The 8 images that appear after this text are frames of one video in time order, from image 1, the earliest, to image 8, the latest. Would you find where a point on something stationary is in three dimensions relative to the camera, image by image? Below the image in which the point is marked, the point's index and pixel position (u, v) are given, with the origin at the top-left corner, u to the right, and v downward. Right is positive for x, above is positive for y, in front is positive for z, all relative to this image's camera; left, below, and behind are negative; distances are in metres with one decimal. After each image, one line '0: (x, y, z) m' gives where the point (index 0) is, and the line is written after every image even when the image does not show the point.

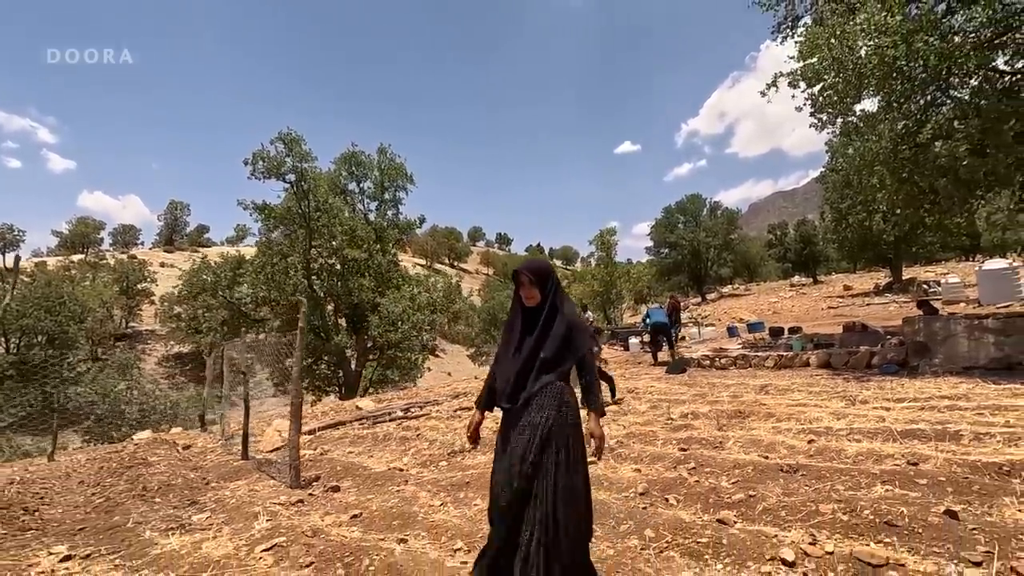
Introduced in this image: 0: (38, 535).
0: (-4.4, -2.3, +5.1) m
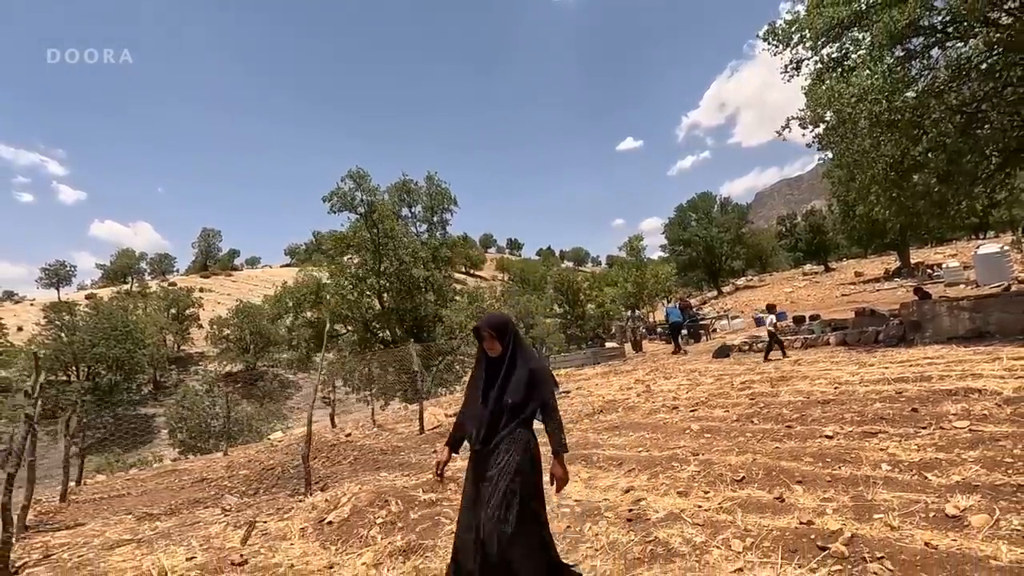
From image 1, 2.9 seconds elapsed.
0: (-2.4, -2.7, +8.0) m
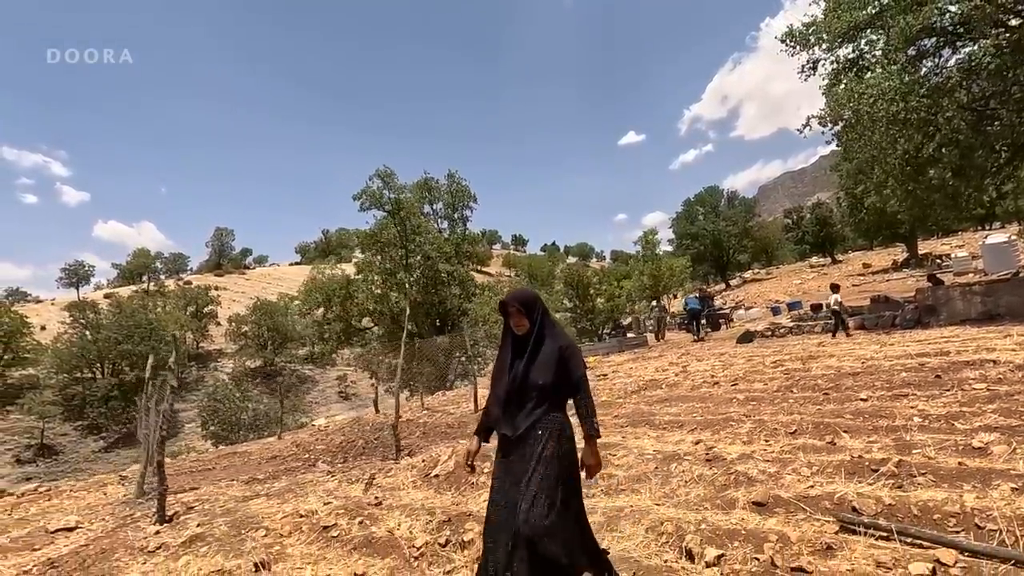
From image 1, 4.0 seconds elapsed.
0: (-1.4, -2.6, +9.0) m
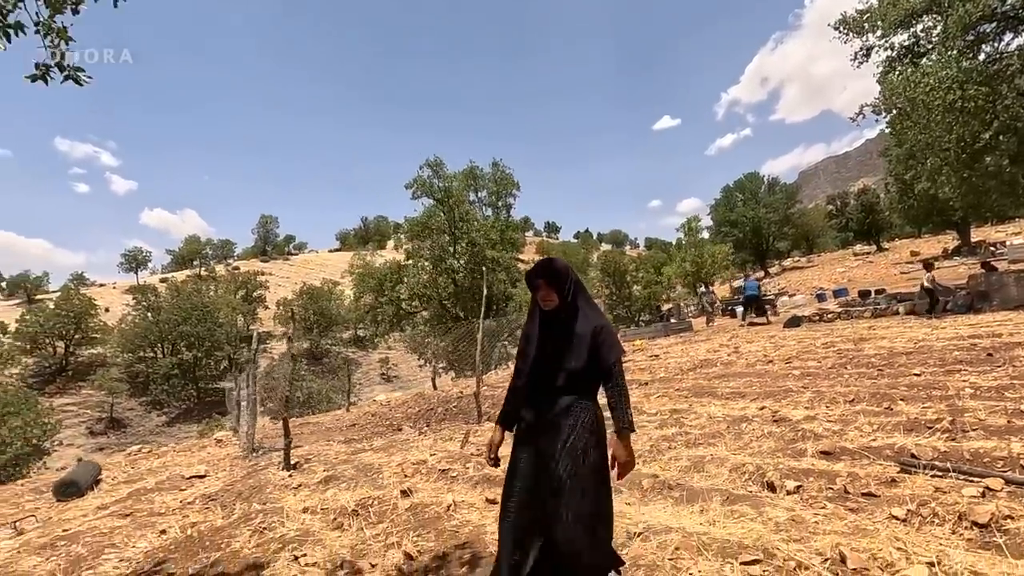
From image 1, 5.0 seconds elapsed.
0: (-0.1, -2.2, +9.9) m
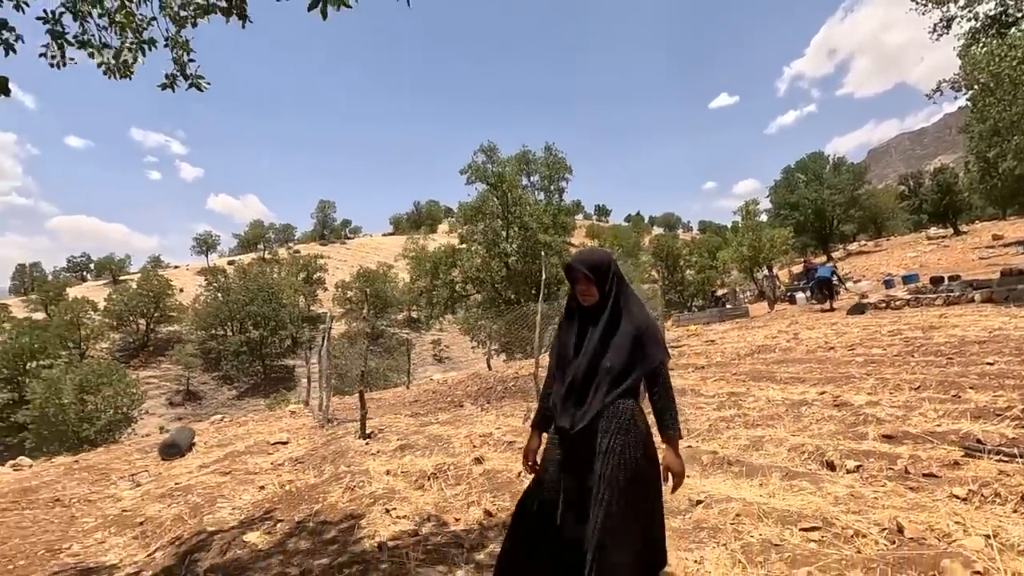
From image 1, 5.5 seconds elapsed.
0: (+0.9, -1.9, +10.2) m
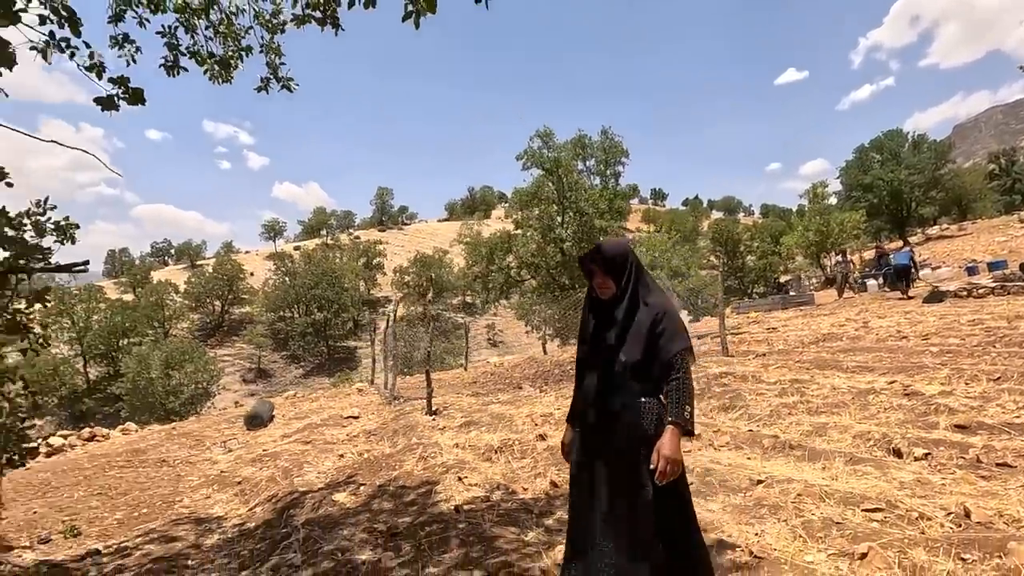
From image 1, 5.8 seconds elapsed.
0: (+2.1, -1.7, +10.4) m
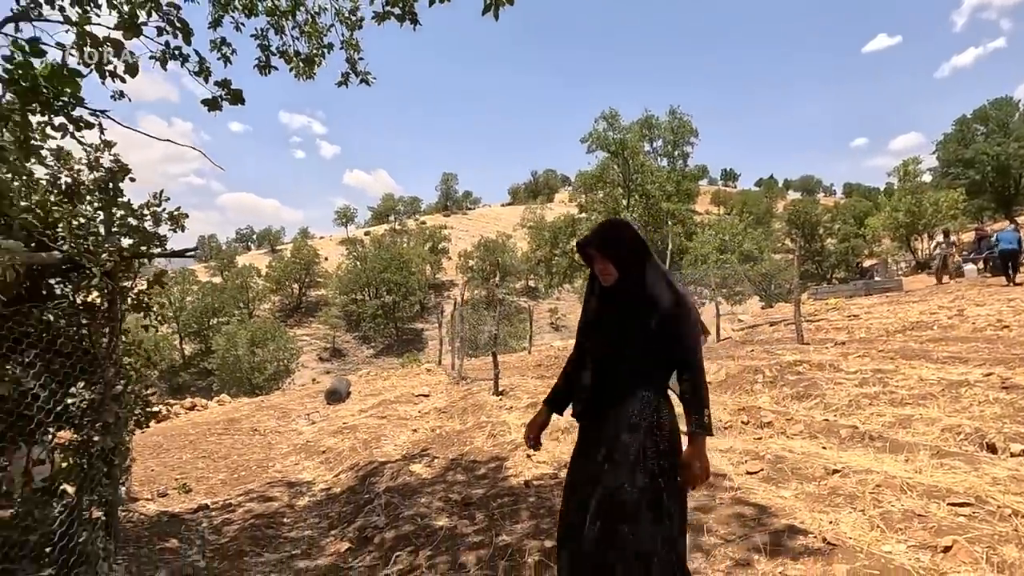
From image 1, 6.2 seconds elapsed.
0: (+3.3, -1.4, +10.2) m
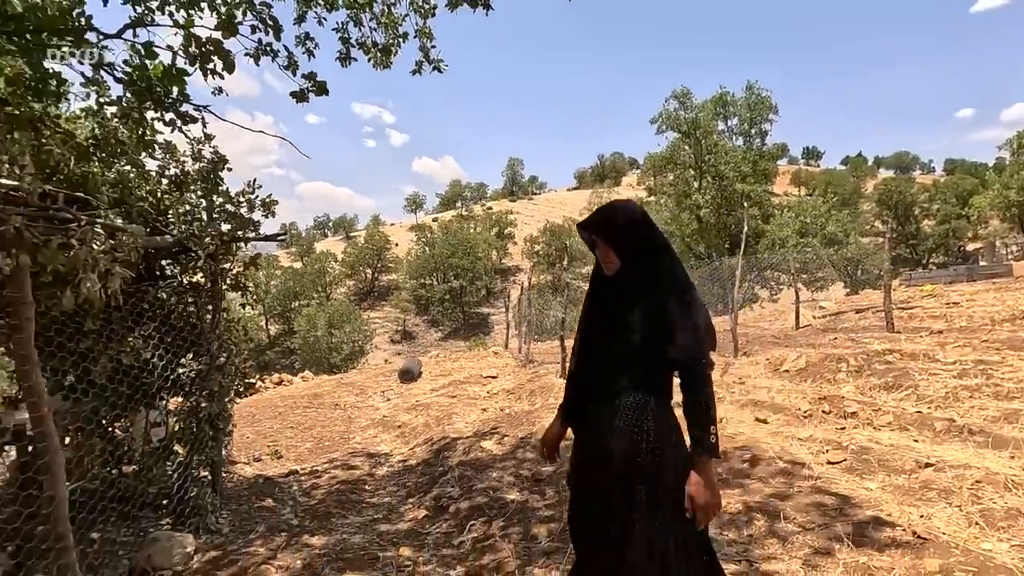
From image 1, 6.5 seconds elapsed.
0: (+4.6, -1.1, +9.8) m
